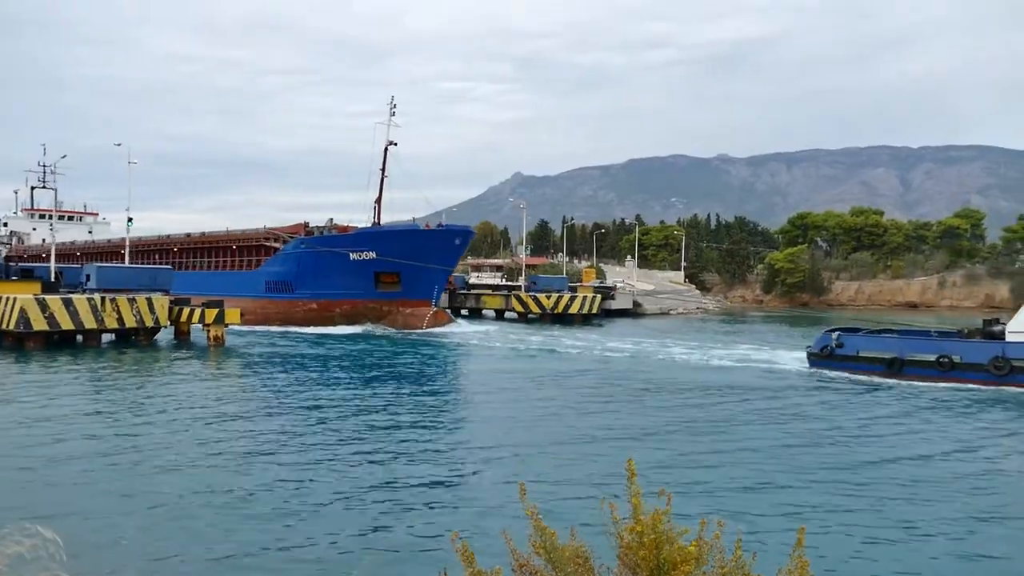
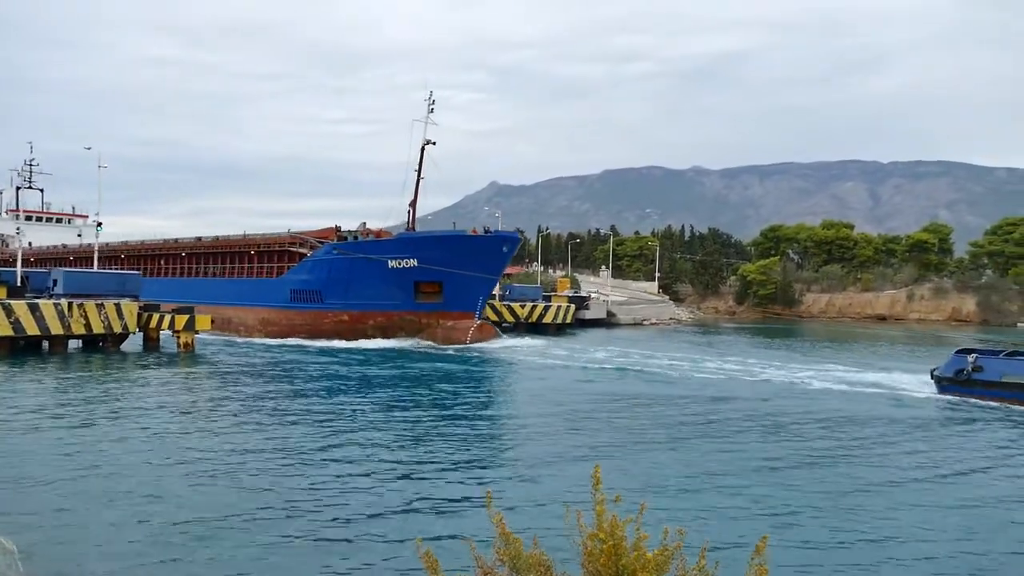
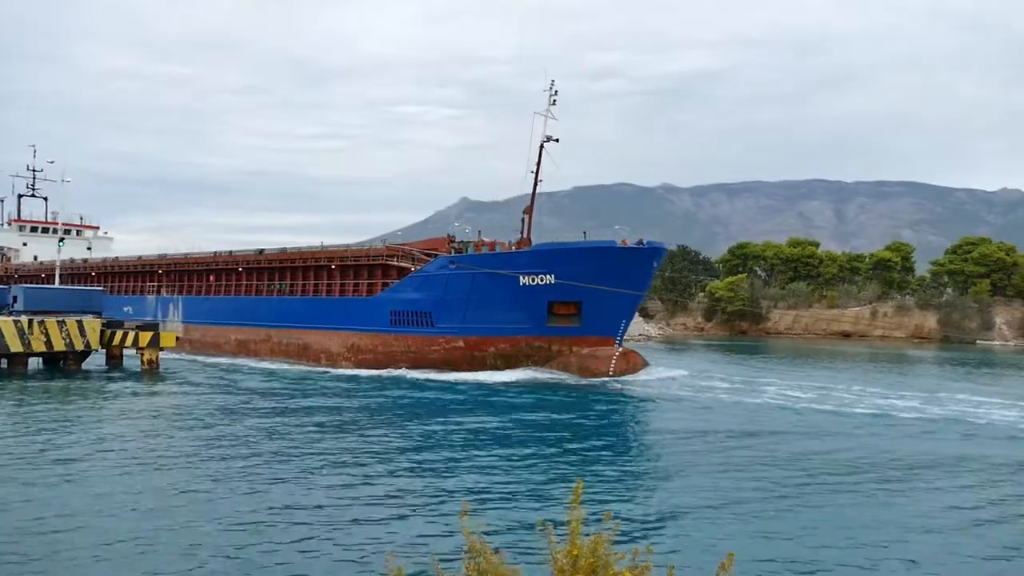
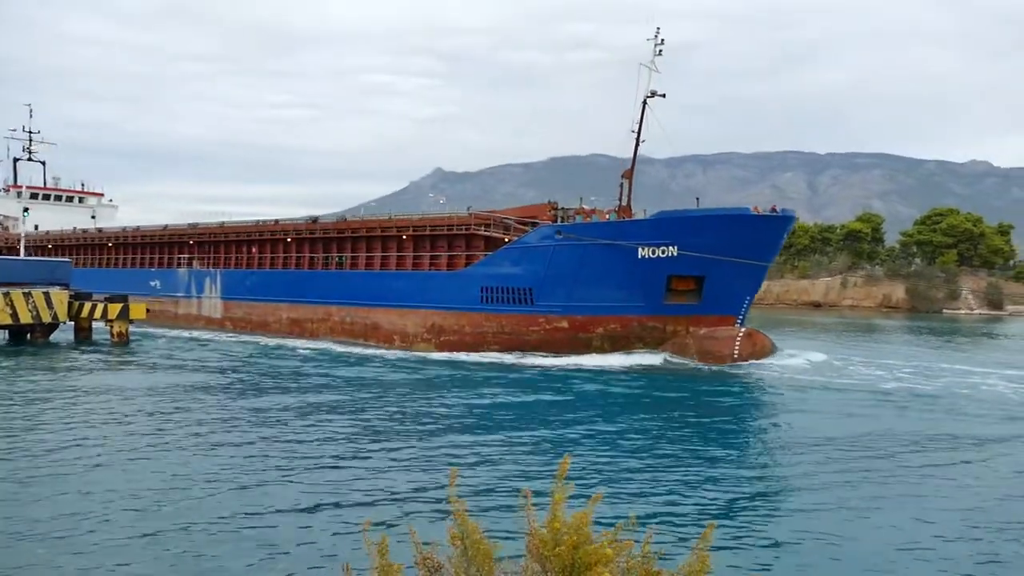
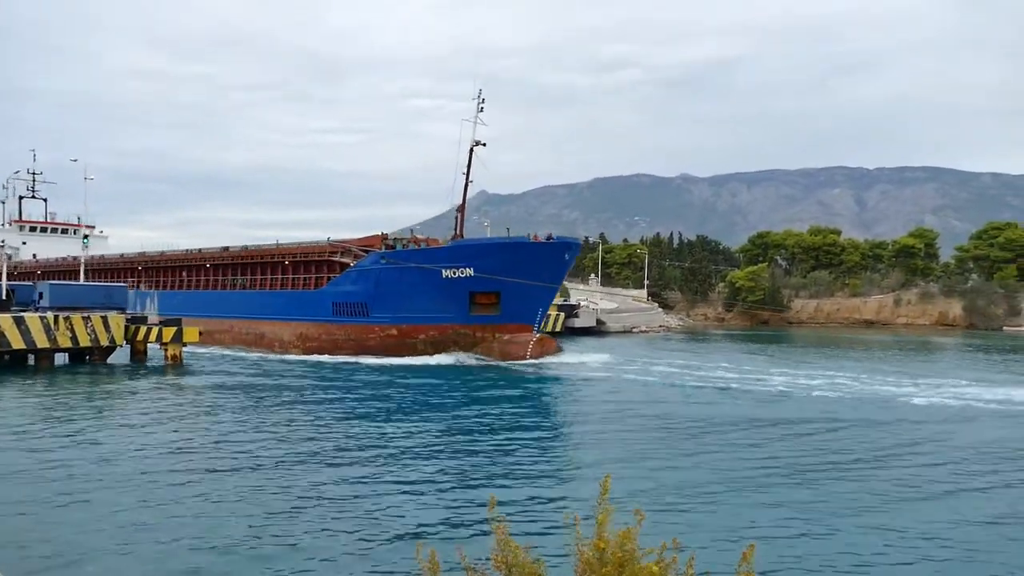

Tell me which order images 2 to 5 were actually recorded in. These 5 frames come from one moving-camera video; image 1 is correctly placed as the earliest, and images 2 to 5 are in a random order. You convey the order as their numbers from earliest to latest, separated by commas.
2, 5, 3, 4
